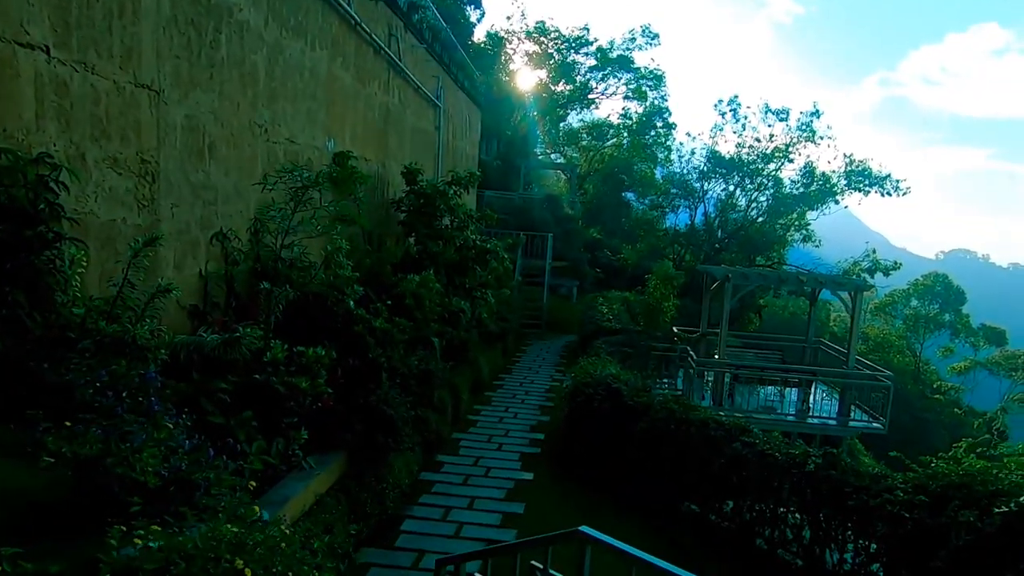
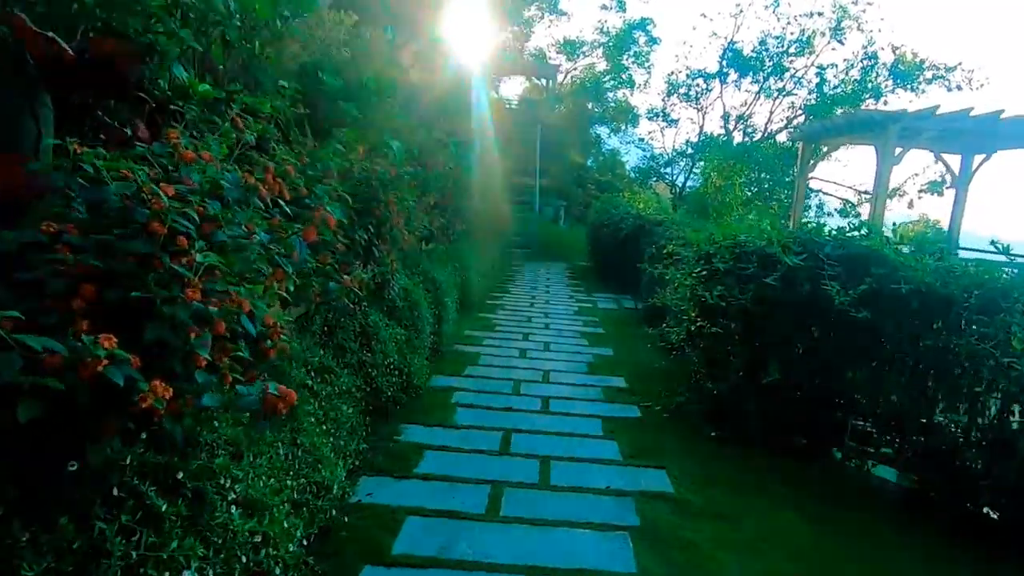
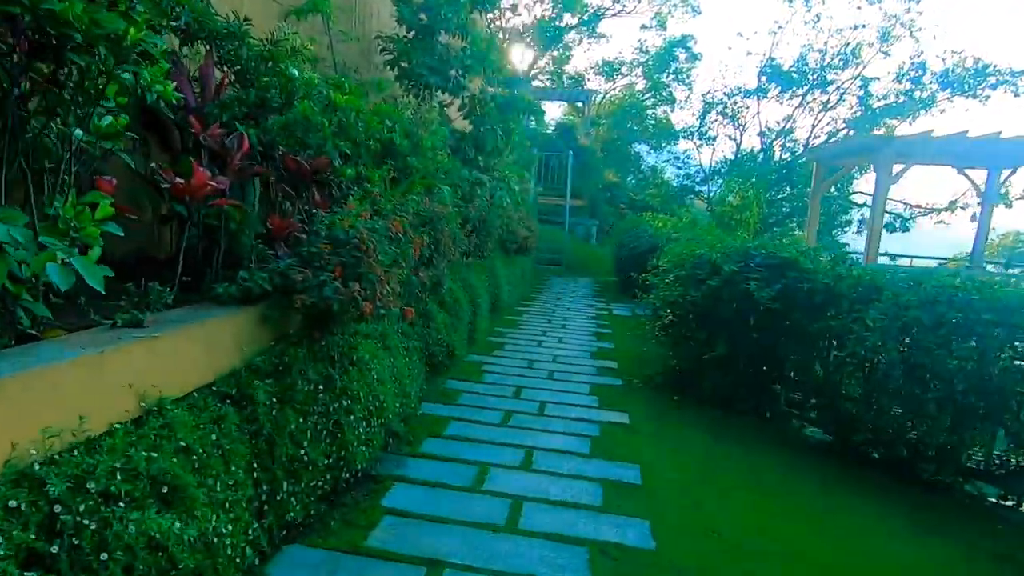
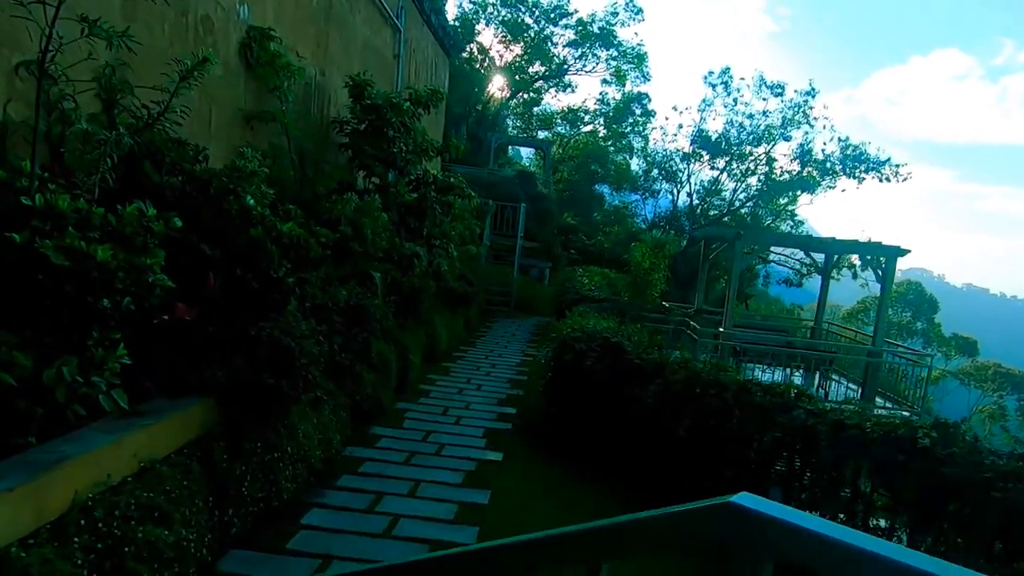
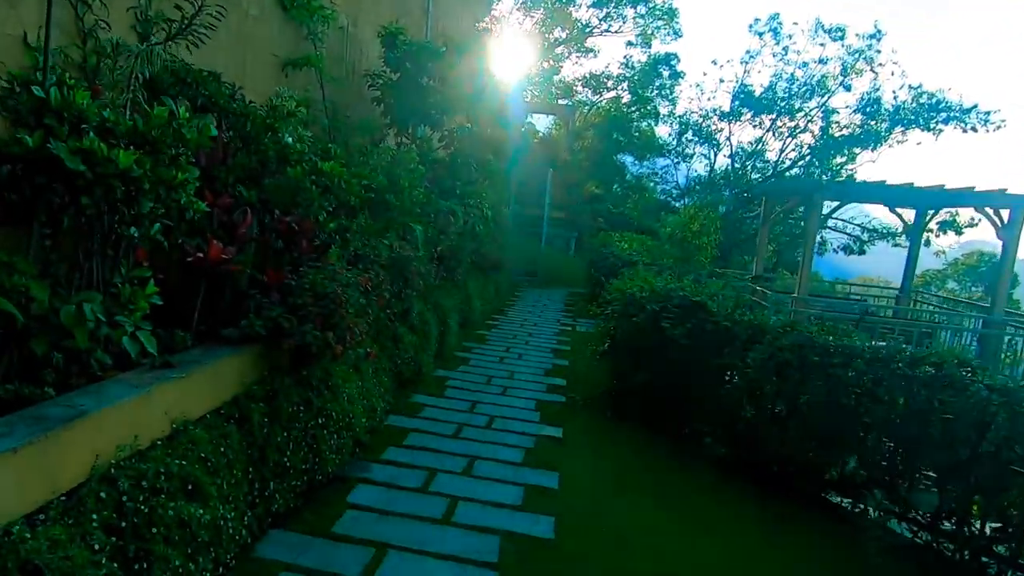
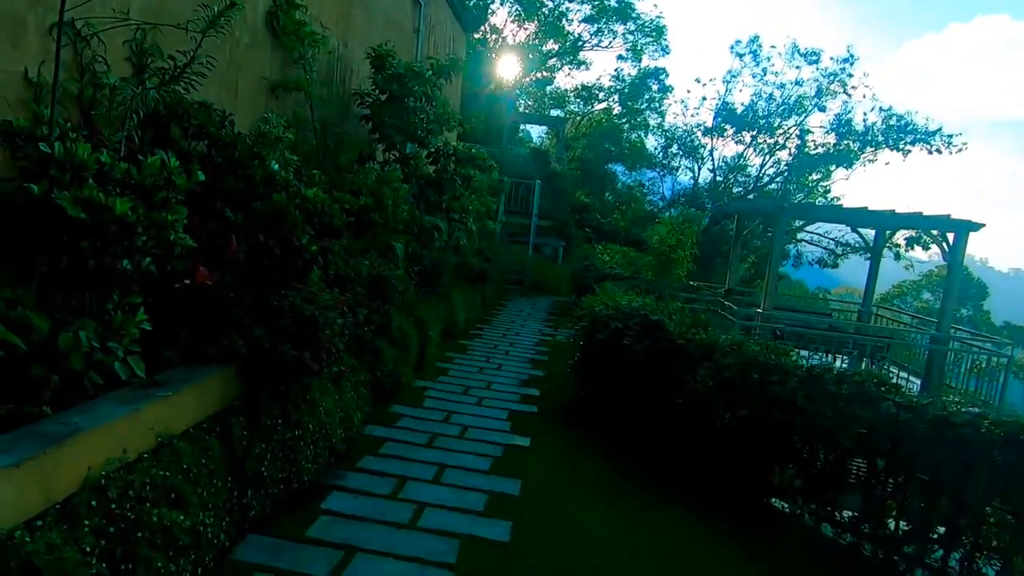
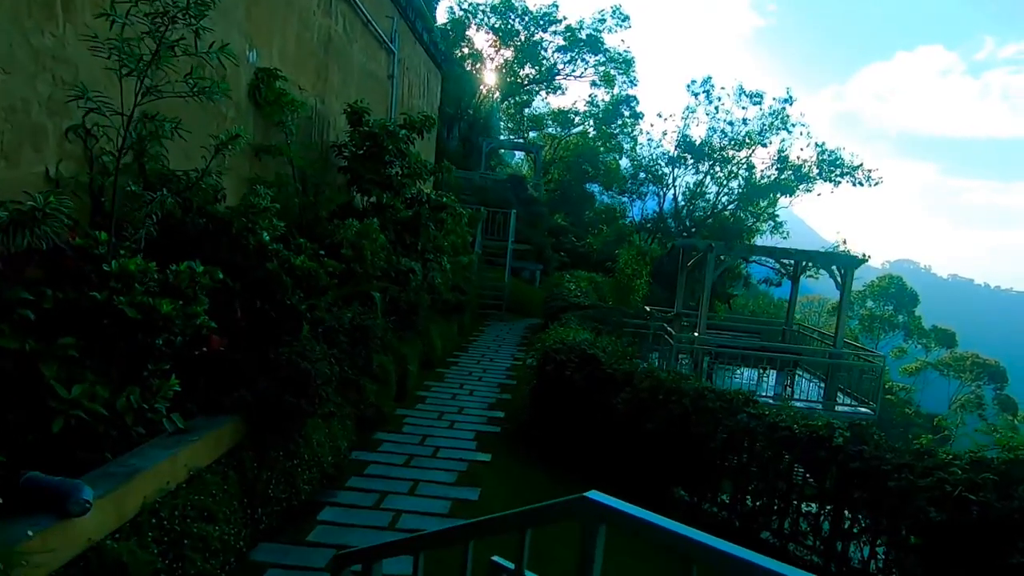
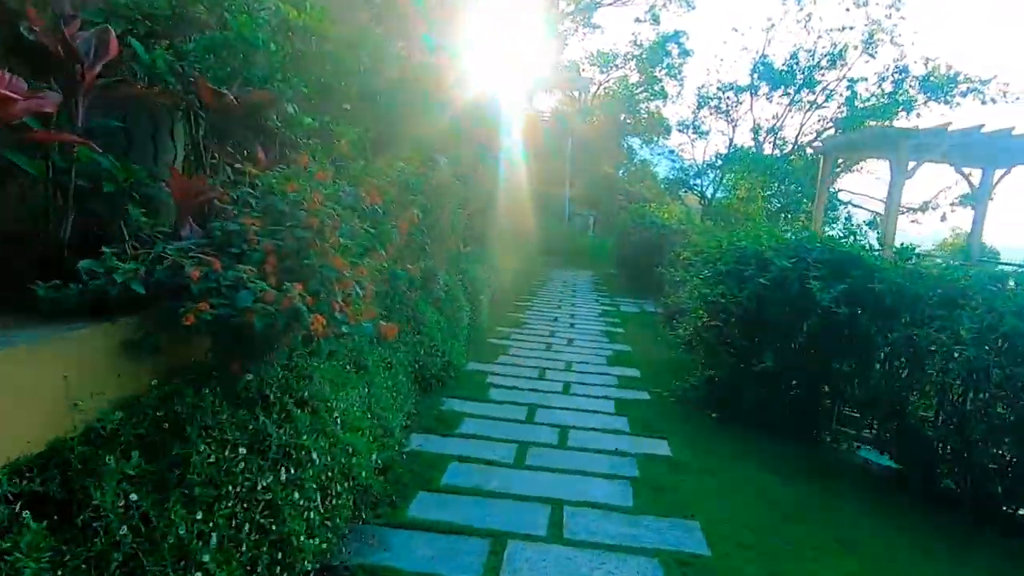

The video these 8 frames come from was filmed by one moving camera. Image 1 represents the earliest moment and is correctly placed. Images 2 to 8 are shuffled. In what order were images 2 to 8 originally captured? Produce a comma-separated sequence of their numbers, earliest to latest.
7, 4, 6, 5, 3, 8, 2
